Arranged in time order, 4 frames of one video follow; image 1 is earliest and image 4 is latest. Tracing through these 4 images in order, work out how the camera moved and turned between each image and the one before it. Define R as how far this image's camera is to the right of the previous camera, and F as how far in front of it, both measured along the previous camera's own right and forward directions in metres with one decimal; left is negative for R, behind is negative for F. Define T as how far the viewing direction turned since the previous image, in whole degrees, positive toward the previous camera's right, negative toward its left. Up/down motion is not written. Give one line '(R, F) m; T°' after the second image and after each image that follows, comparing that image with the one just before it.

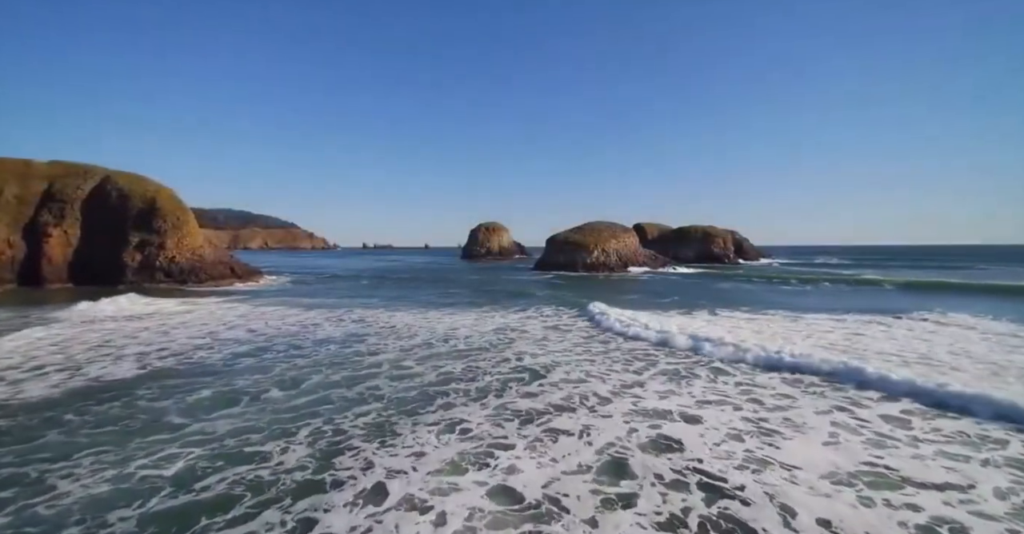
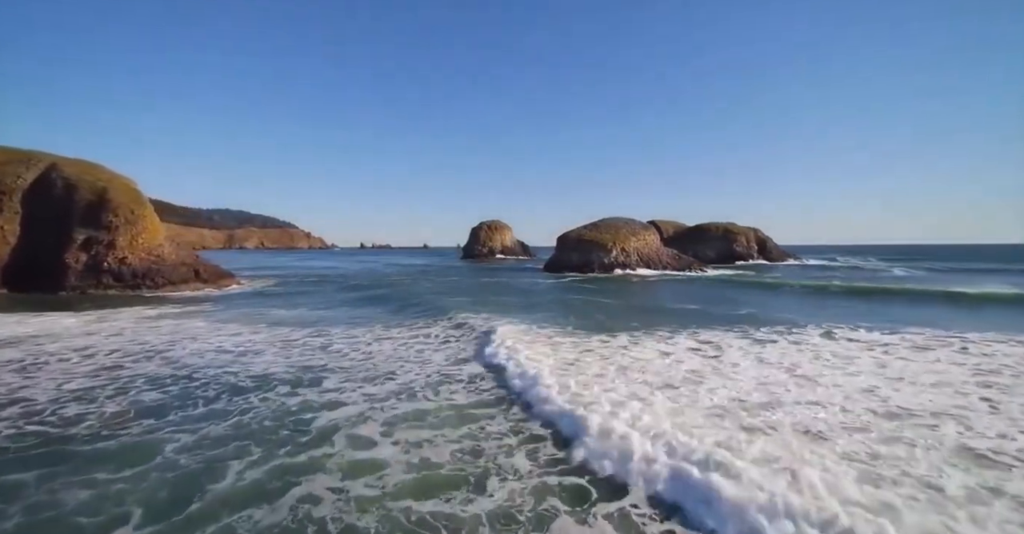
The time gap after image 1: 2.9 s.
(-0.8, +4.9) m; 0°
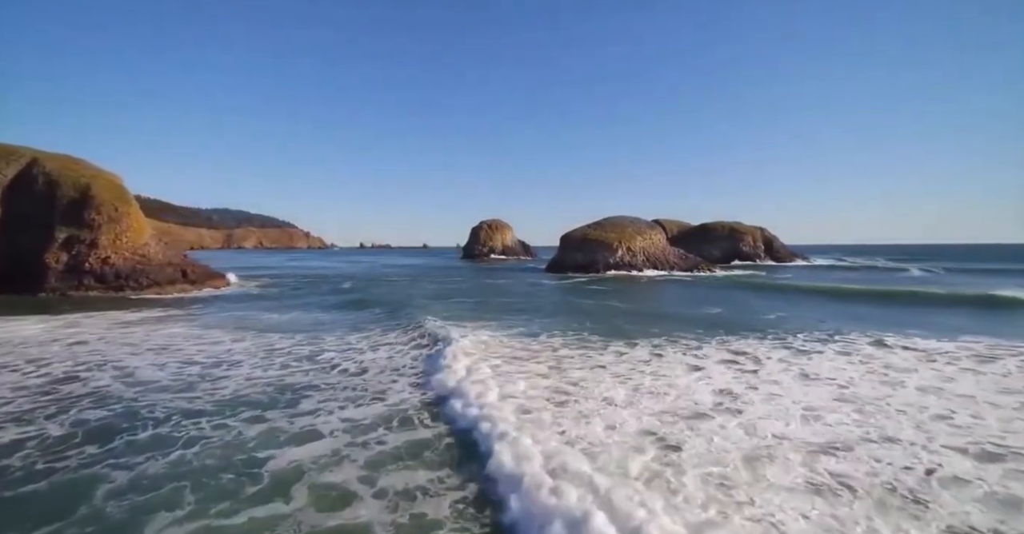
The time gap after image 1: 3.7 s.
(-0.2, +1.3) m; 0°
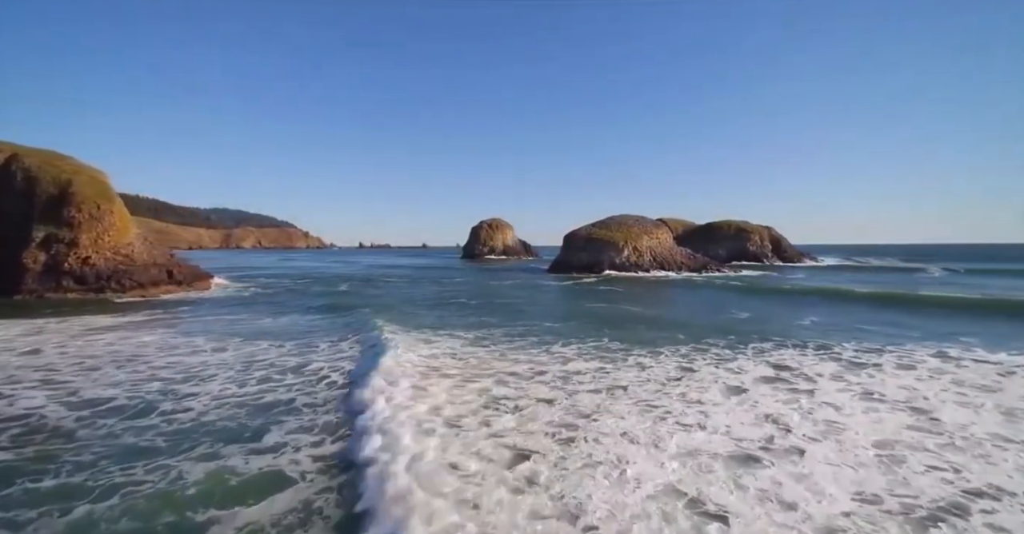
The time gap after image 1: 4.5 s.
(-0.2, +1.4) m; 0°
